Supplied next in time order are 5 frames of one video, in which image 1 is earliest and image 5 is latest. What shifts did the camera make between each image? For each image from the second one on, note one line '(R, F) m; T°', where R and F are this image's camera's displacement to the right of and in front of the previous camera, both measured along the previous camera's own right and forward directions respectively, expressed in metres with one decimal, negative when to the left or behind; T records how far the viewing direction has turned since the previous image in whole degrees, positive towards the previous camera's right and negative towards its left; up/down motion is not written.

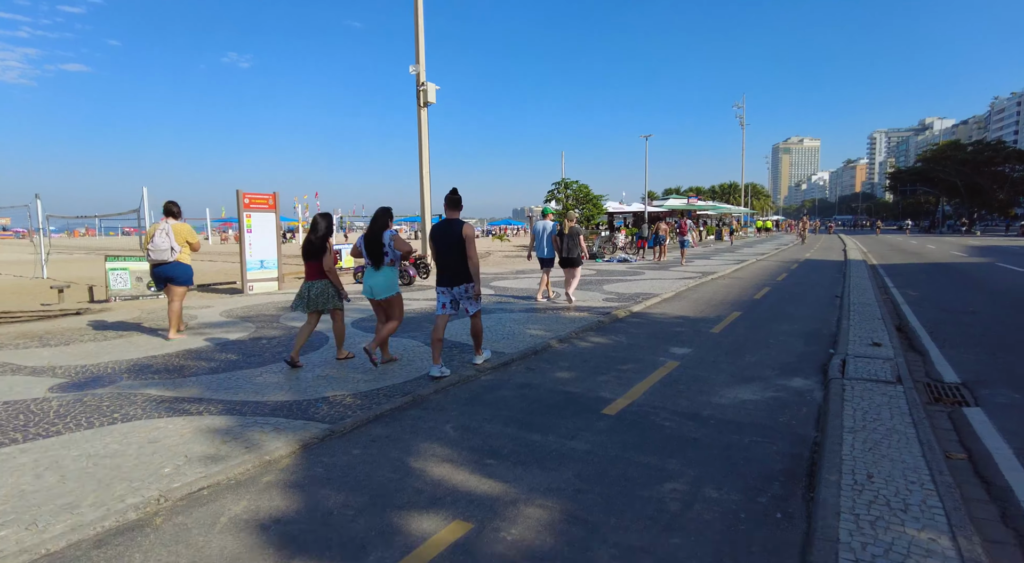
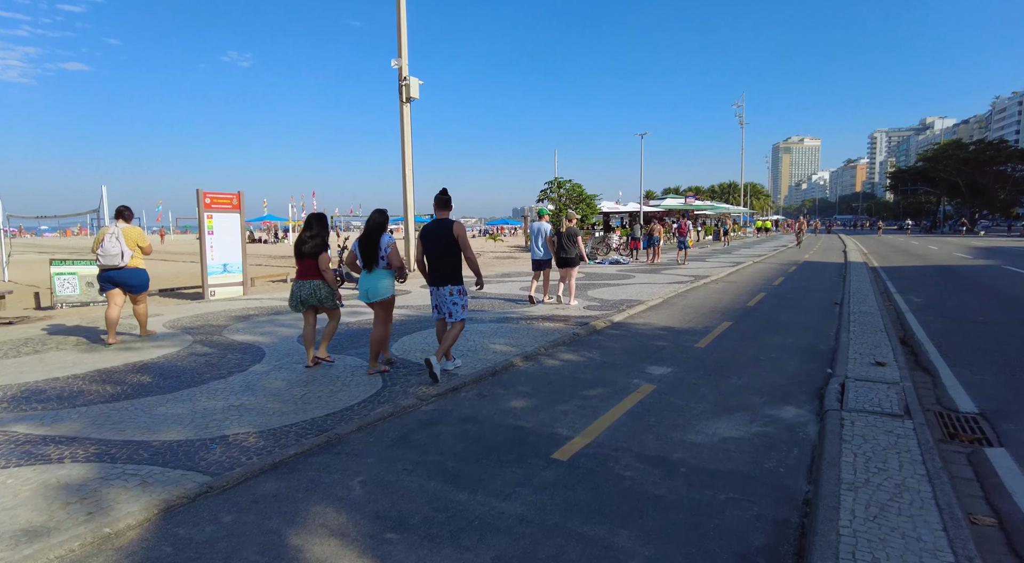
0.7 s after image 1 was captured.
(+0.5, +0.7) m; 0°
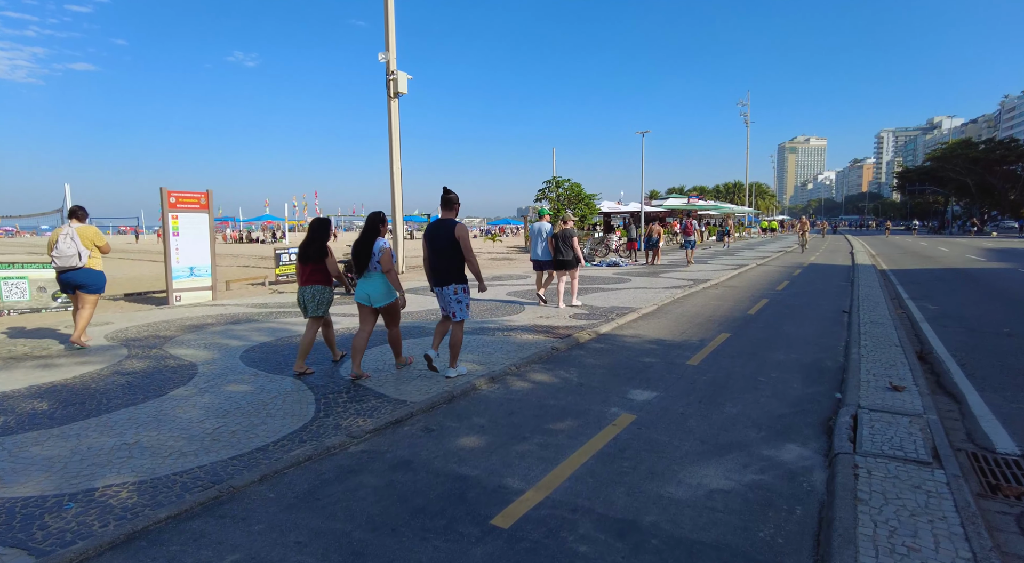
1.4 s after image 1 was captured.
(+0.4, +0.8) m; 0°
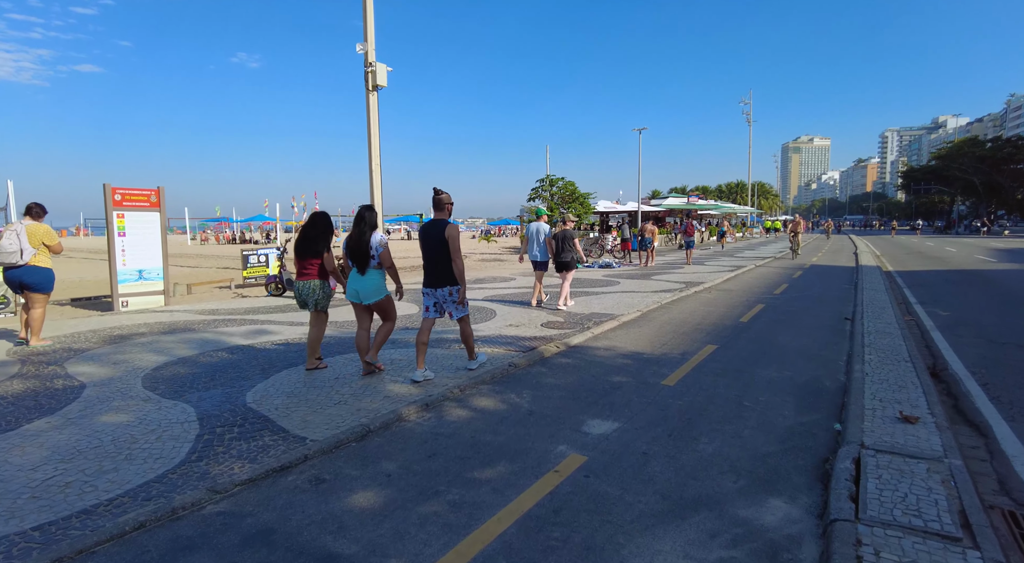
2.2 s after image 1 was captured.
(+0.5, +0.9) m; 0°
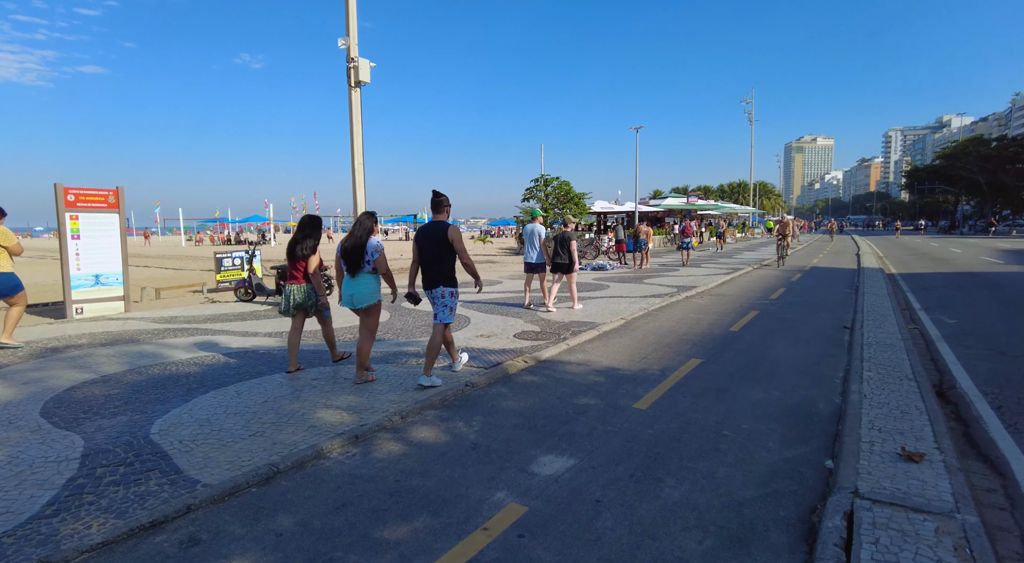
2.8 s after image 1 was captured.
(+0.4, +0.6) m; 0°
